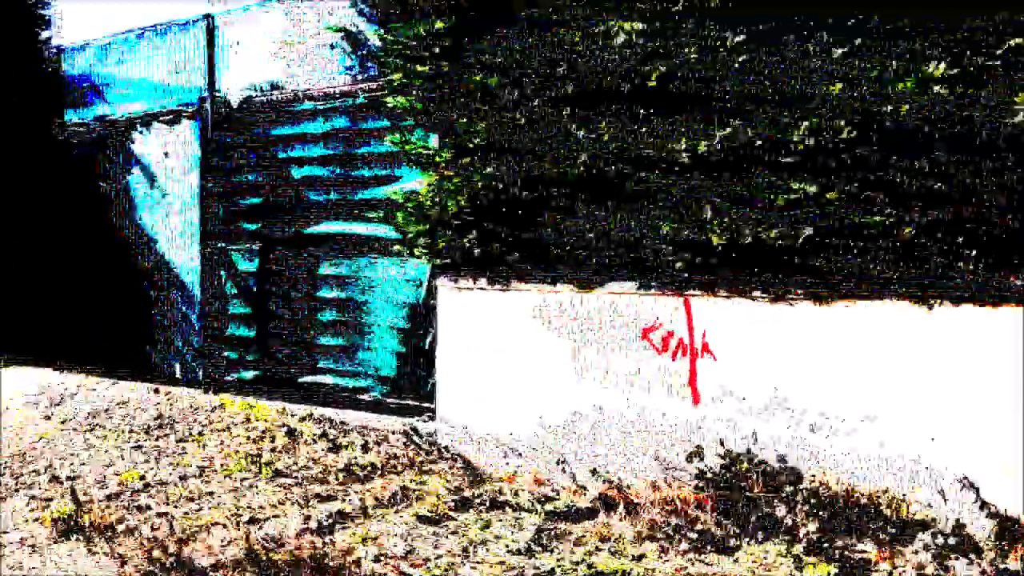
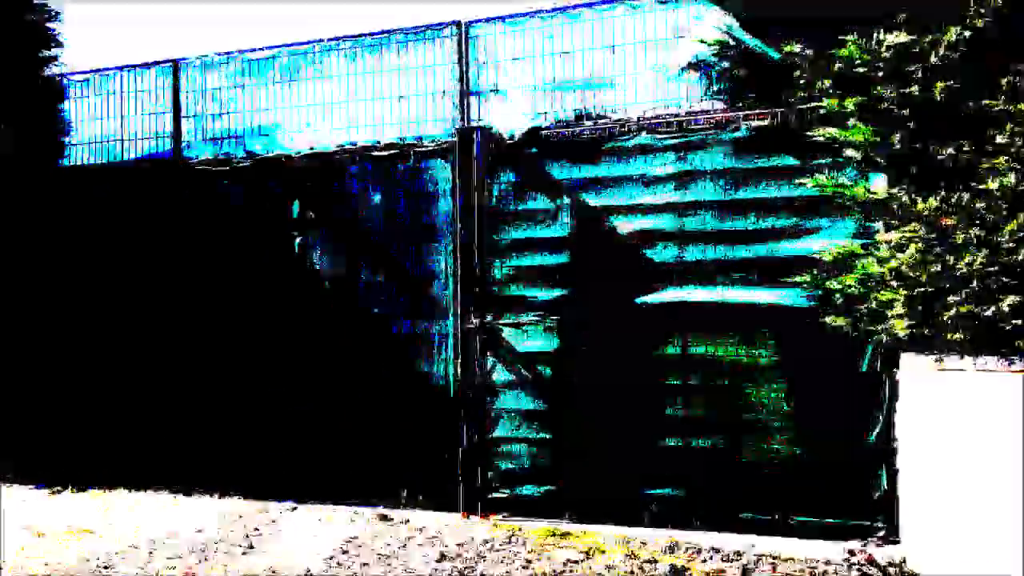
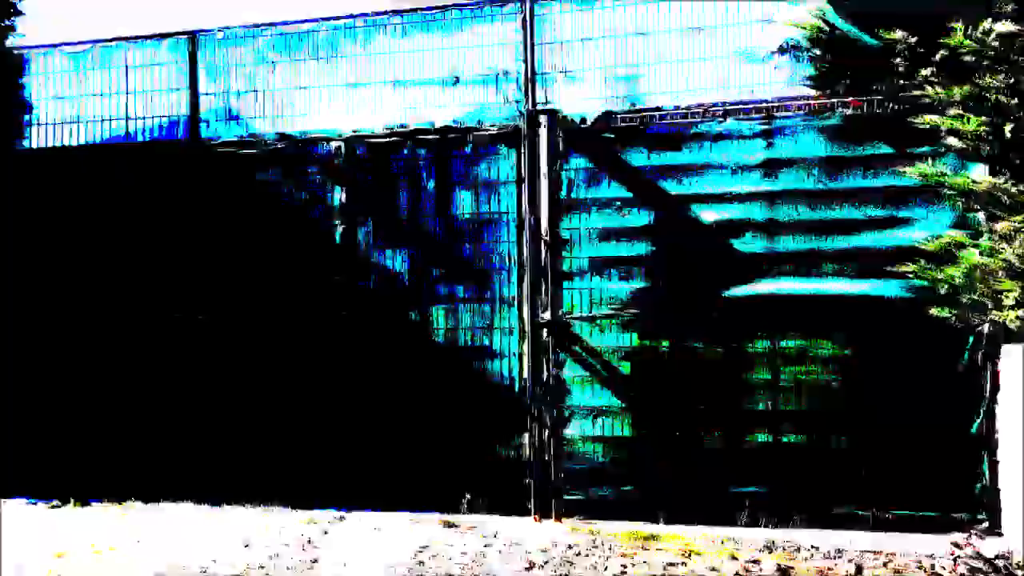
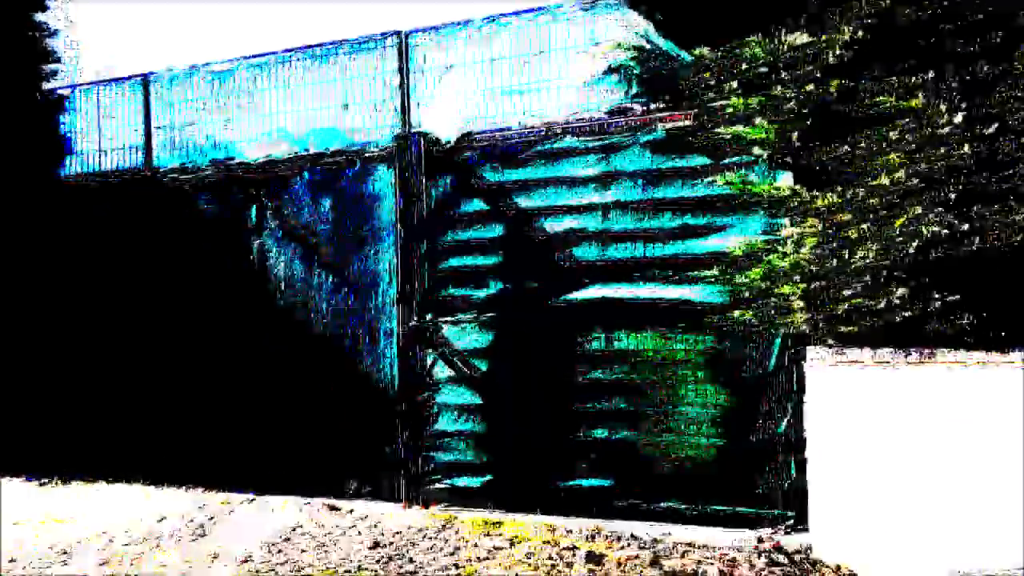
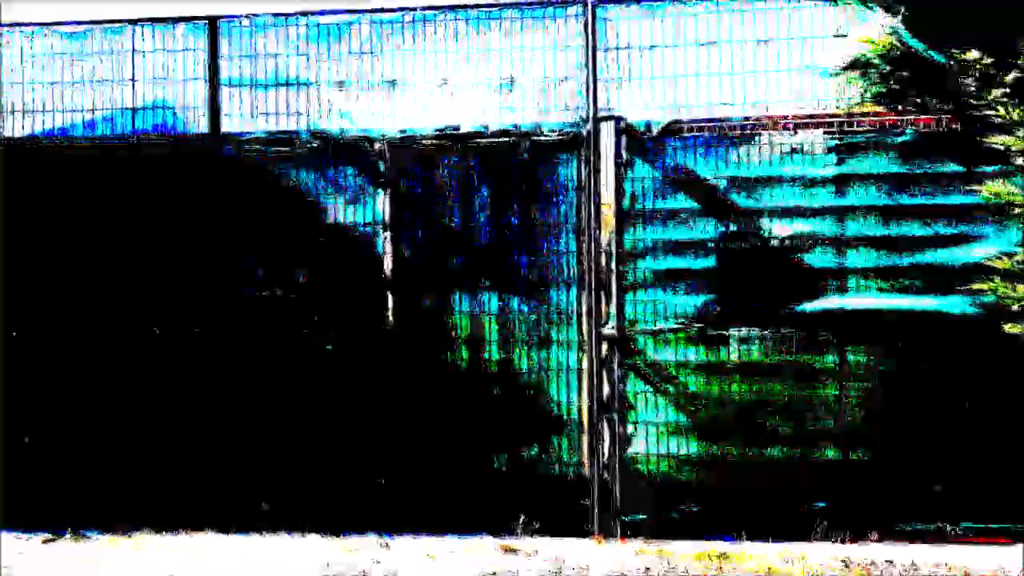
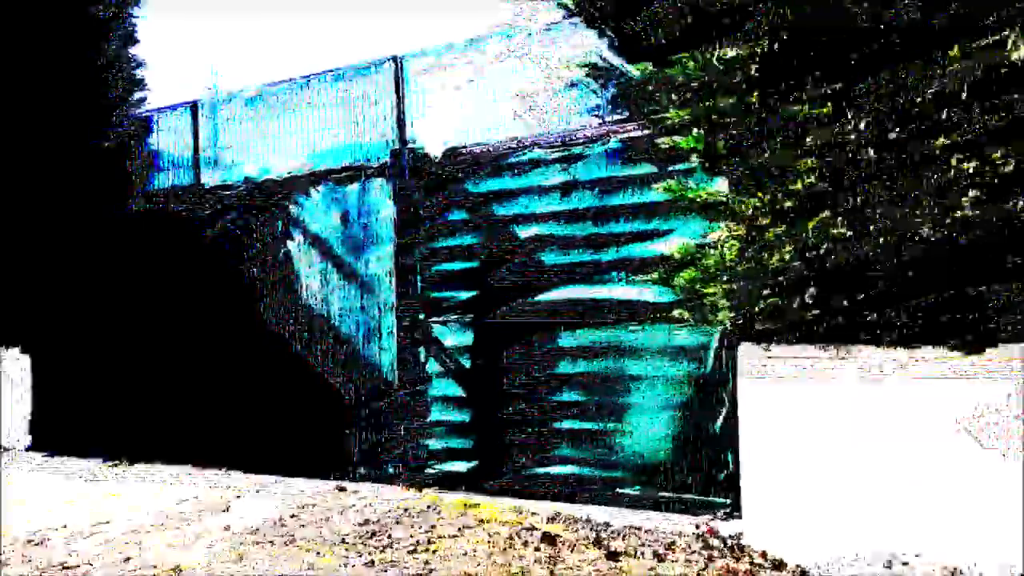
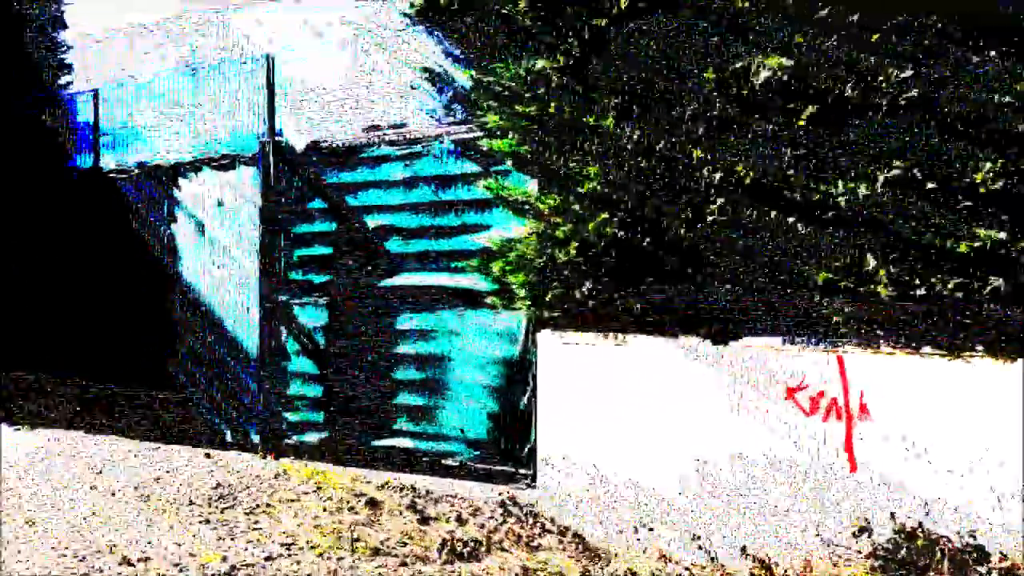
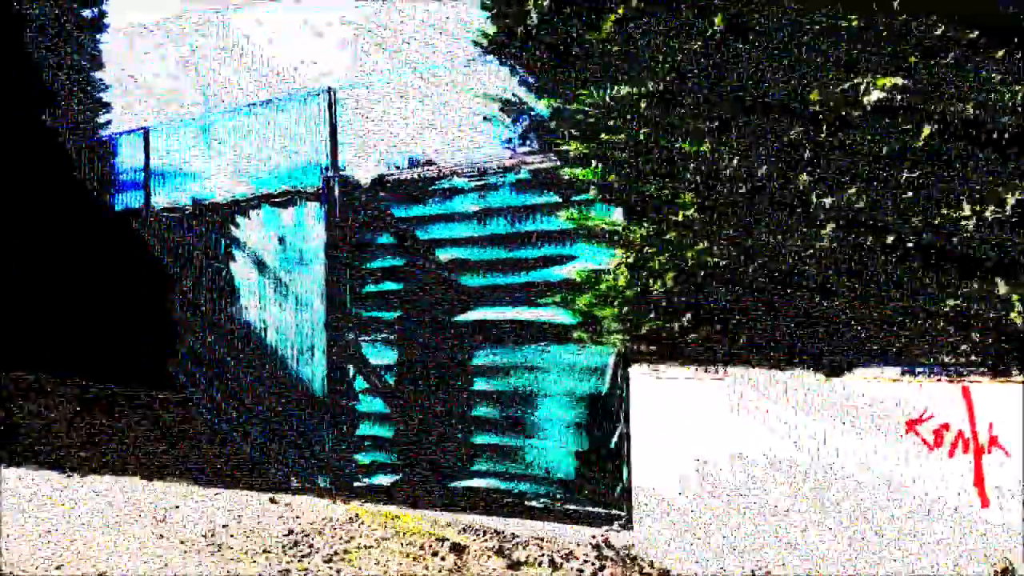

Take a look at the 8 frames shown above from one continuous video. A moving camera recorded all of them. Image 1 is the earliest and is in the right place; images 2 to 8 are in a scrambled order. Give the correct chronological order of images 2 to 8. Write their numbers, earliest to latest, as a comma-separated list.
7, 8, 6, 4, 2, 3, 5
